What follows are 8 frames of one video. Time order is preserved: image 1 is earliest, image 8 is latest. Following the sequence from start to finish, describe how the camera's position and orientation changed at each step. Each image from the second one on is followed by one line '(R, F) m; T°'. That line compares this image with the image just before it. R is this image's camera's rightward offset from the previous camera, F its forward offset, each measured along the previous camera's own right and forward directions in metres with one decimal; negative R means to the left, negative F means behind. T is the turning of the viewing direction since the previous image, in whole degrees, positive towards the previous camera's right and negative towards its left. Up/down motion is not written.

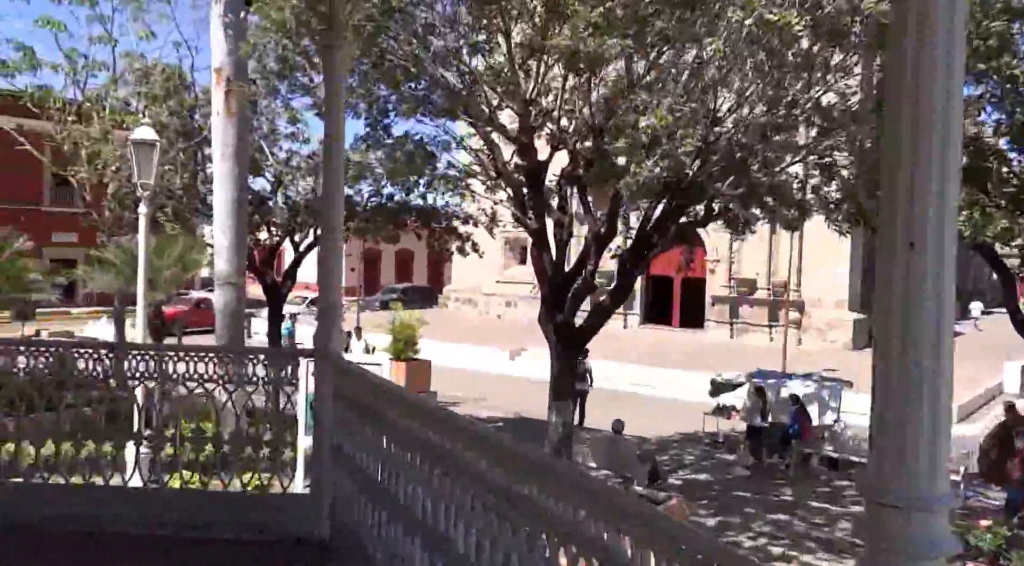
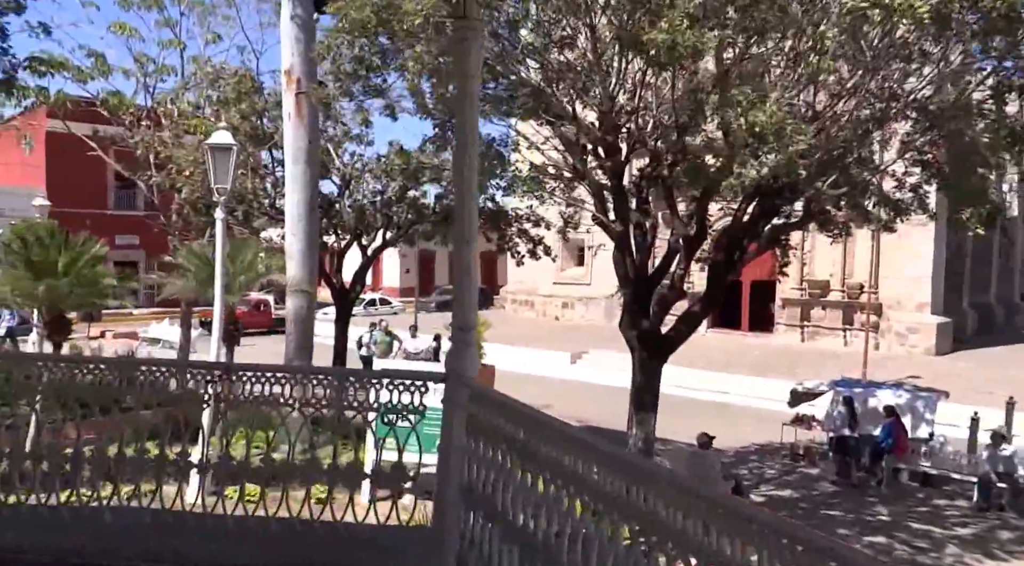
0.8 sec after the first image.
(-0.3, +0.3) m; -3°
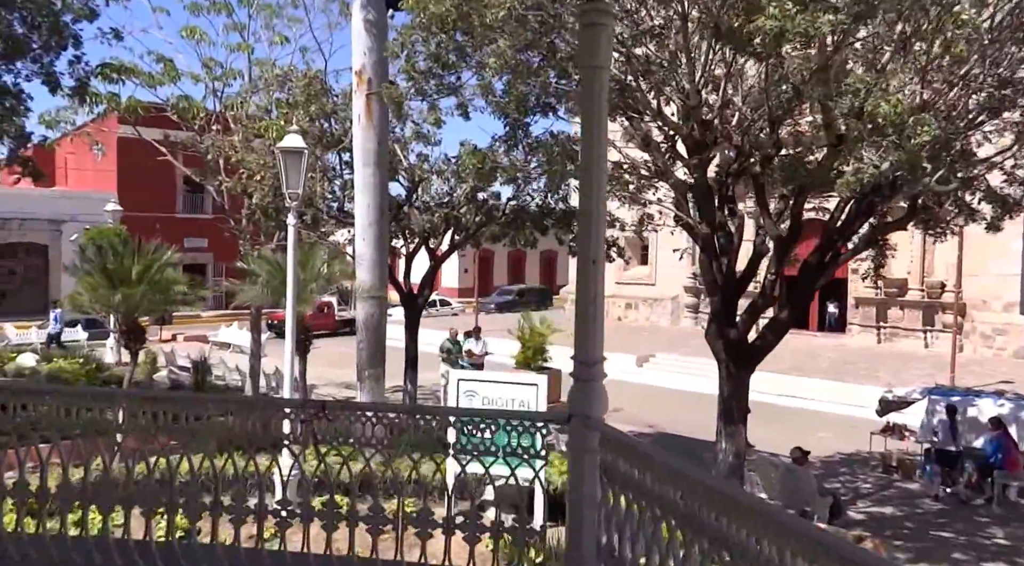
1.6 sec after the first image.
(-0.2, +0.4) m; -4°
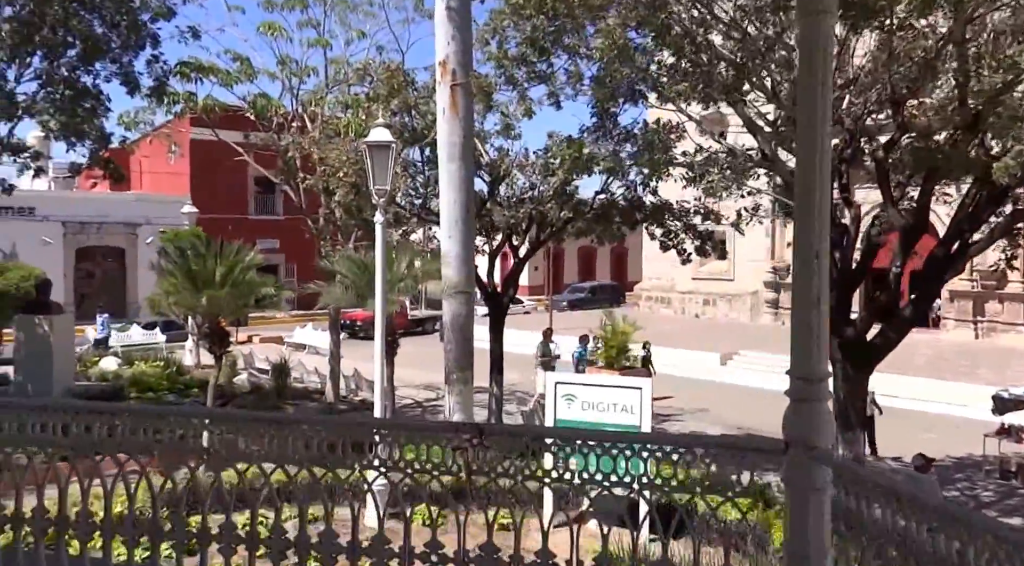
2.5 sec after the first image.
(-0.4, +0.5) m; -4°
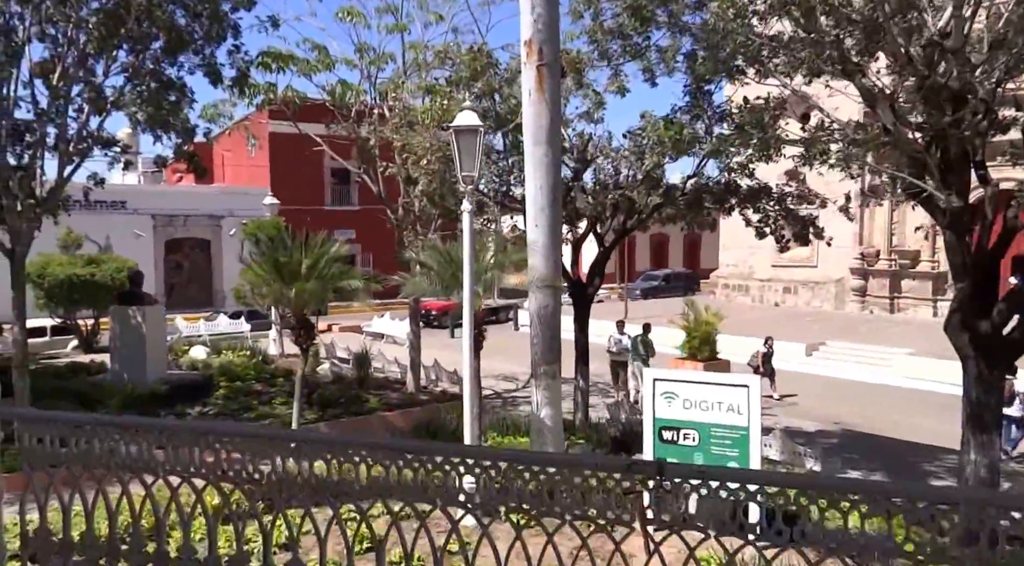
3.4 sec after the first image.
(-0.2, +0.4) m; -5°
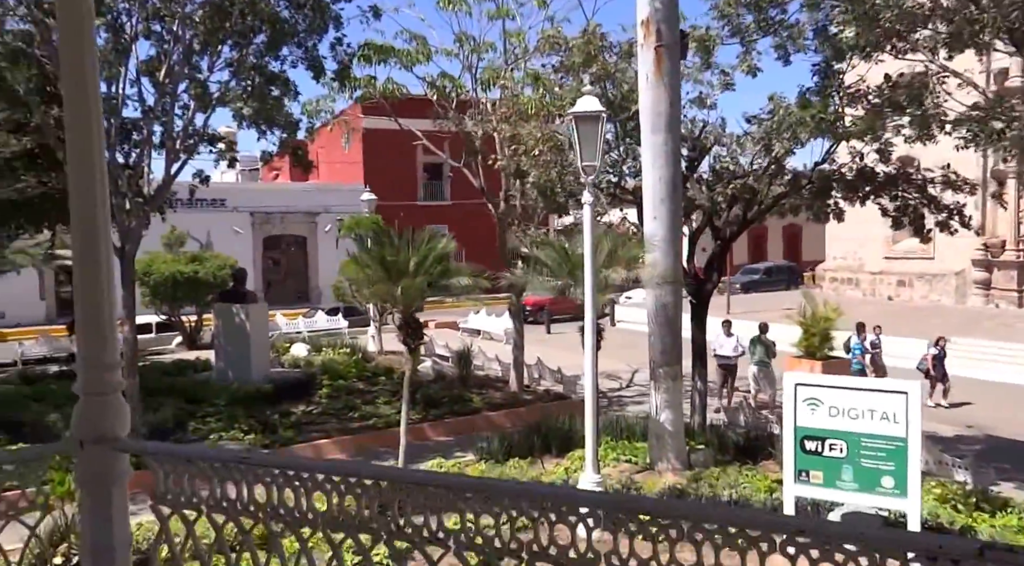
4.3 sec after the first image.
(-0.4, +0.5) m; -6°
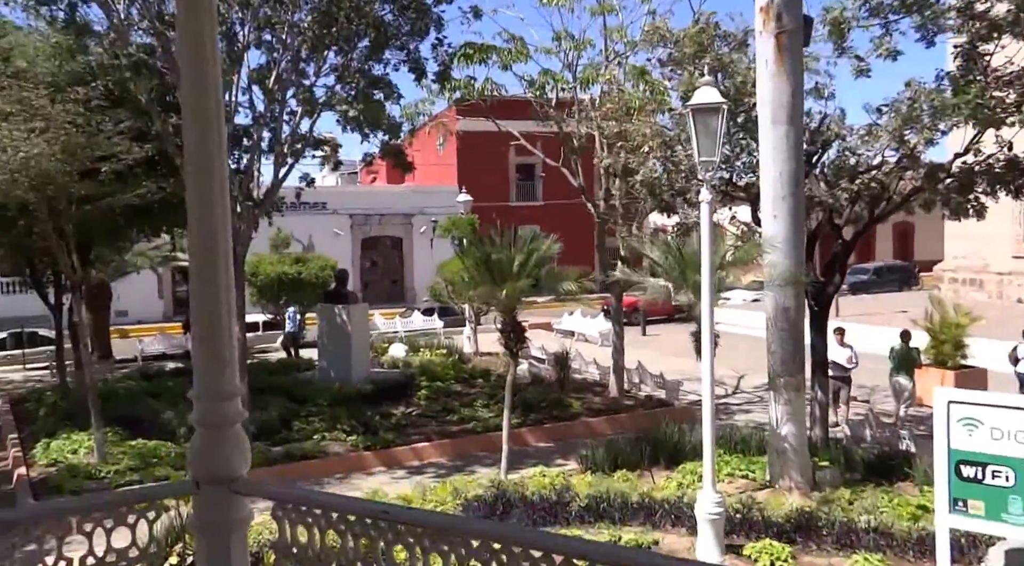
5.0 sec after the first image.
(-0.2, +0.3) m; -6°
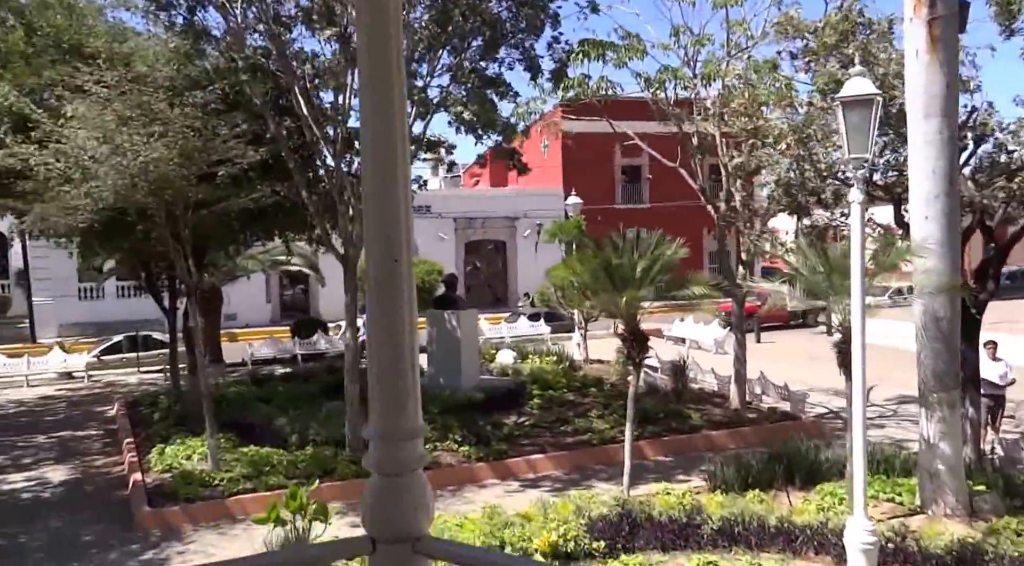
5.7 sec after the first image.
(-0.4, +0.4) m; -6°
